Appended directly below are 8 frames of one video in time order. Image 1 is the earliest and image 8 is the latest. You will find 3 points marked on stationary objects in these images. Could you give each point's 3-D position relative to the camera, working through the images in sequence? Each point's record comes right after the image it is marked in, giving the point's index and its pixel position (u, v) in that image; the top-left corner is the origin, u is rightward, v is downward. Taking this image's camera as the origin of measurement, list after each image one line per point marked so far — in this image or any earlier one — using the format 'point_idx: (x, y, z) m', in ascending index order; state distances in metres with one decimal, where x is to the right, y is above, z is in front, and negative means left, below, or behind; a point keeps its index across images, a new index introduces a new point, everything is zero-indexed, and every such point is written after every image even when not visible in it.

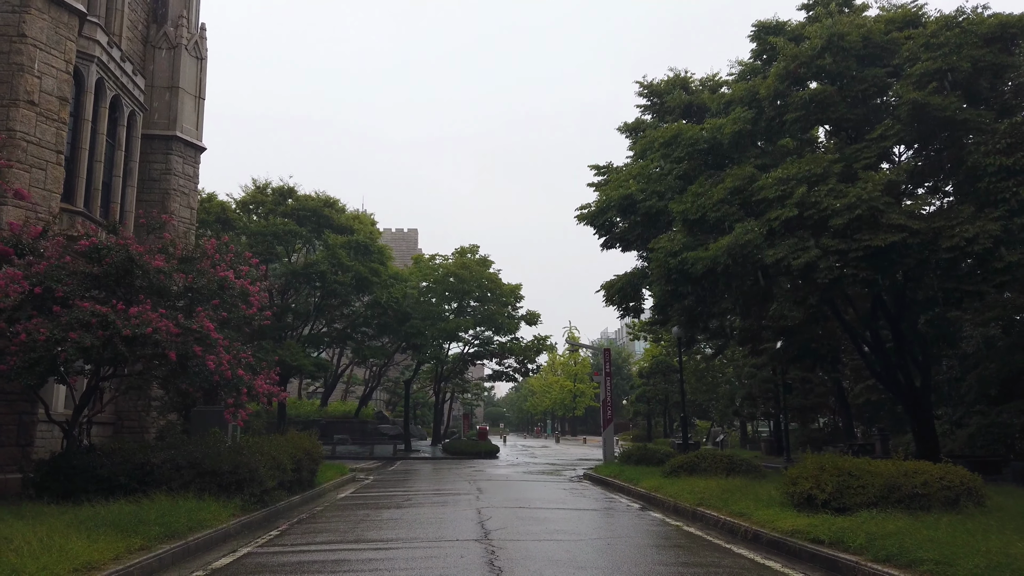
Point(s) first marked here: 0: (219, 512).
0: (-3.7, -2.8, +9.4) m
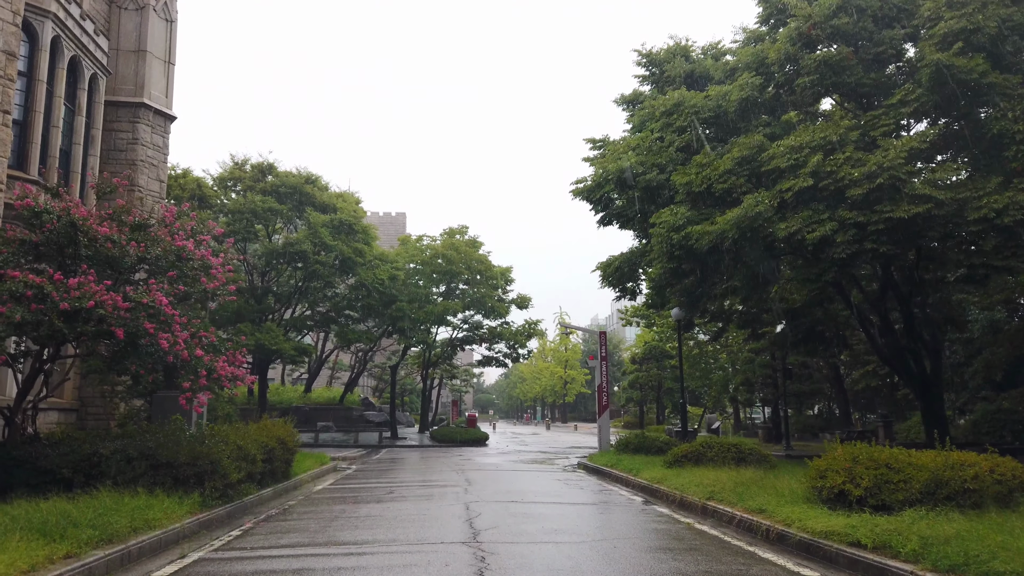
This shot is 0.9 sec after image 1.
0: (-3.8, -2.5, +8.3) m
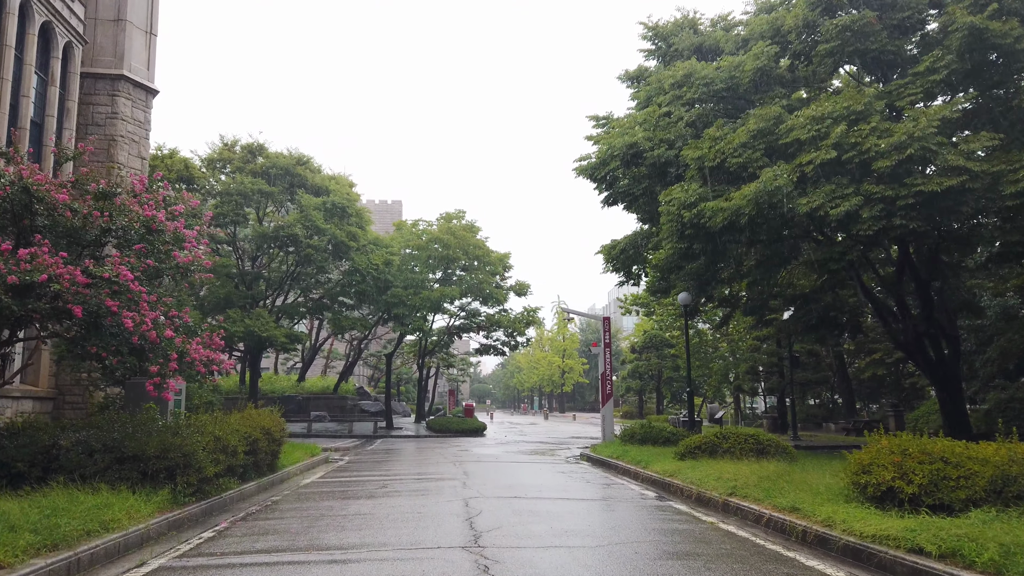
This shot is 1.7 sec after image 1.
0: (-3.7, -2.2, +7.4) m
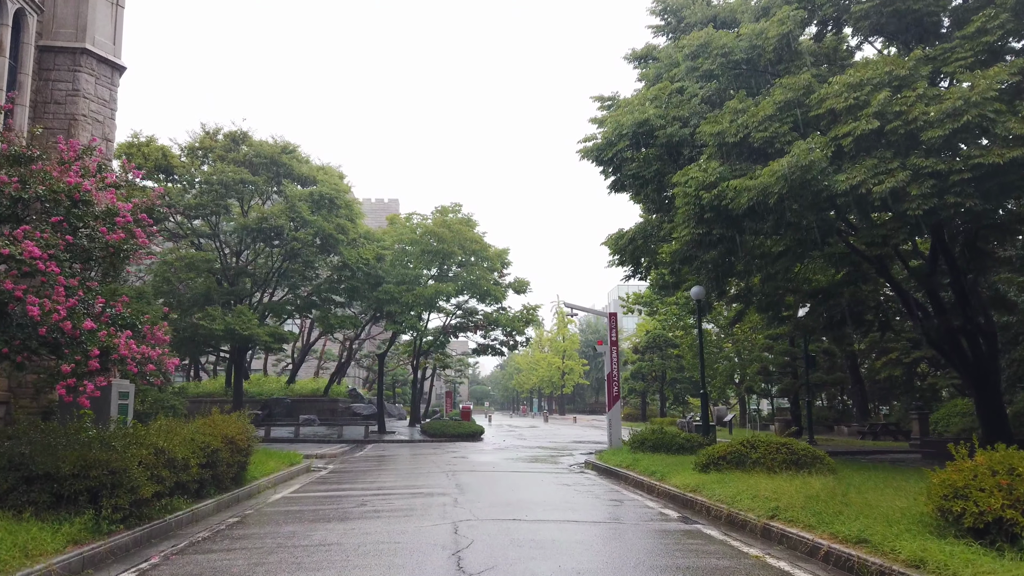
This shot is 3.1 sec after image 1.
0: (-3.8, -2.0, +5.9) m
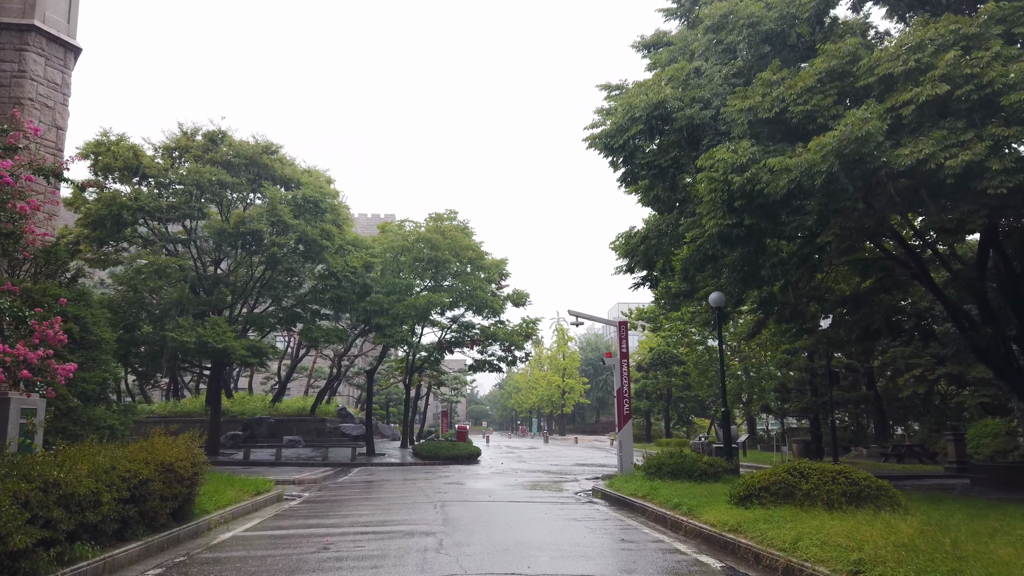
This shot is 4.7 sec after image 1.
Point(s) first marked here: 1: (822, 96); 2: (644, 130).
0: (-3.8, -1.8, +4.0) m
1: (+4.4, +2.8, +10.7) m
2: (+2.5, +3.0, +13.8) m
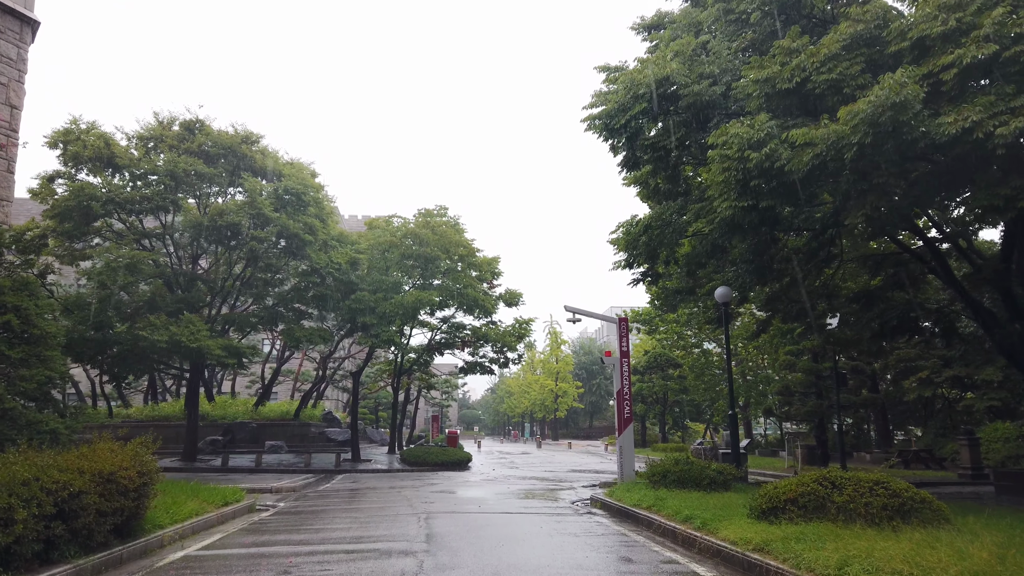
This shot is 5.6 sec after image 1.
0: (-3.8, -1.6, +2.9) m
1: (+4.4, +2.9, +9.7) m
2: (+2.3, +3.1, +12.8) m
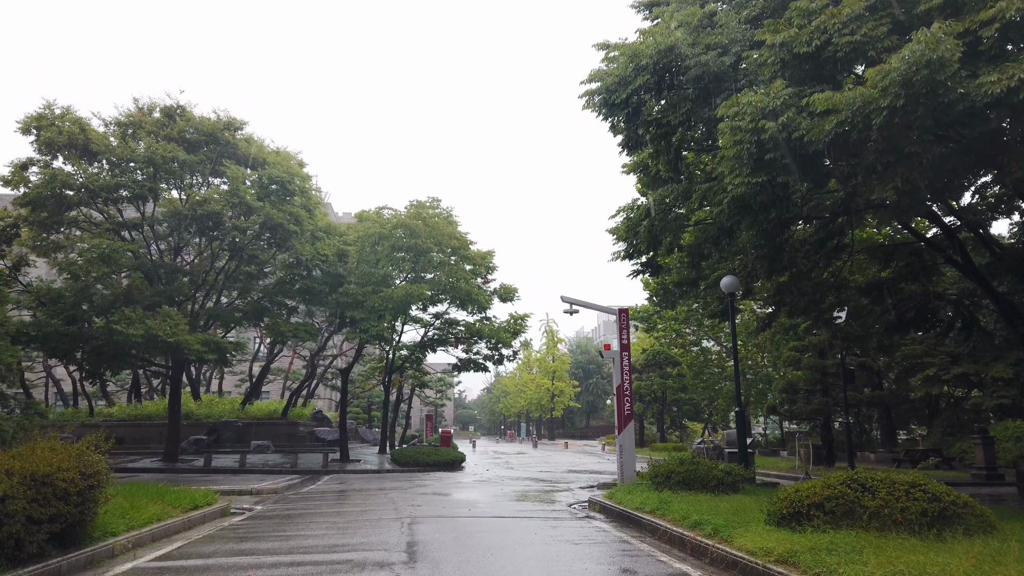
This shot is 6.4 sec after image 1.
0: (-3.9, -1.4, +2.0) m
1: (+4.3, +3.1, +8.8) m
2: (+2.2, +3.3, +11.9) m
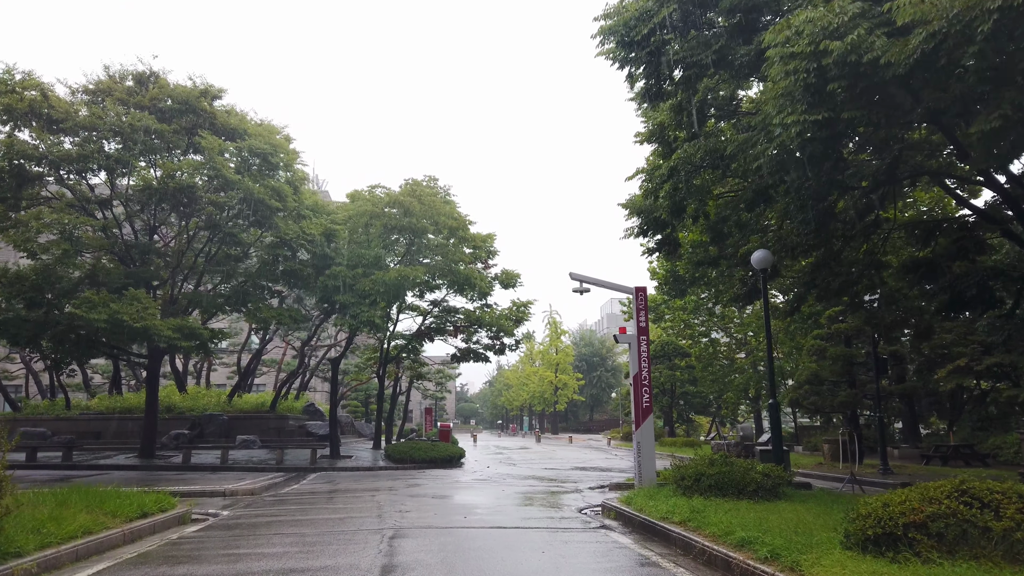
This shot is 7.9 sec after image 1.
0: (-3.9, -1.1, +0.3) m
1: (+4.3, +3.5, +7.1) m
2: (+2.2, +3.7, +10.2) m
